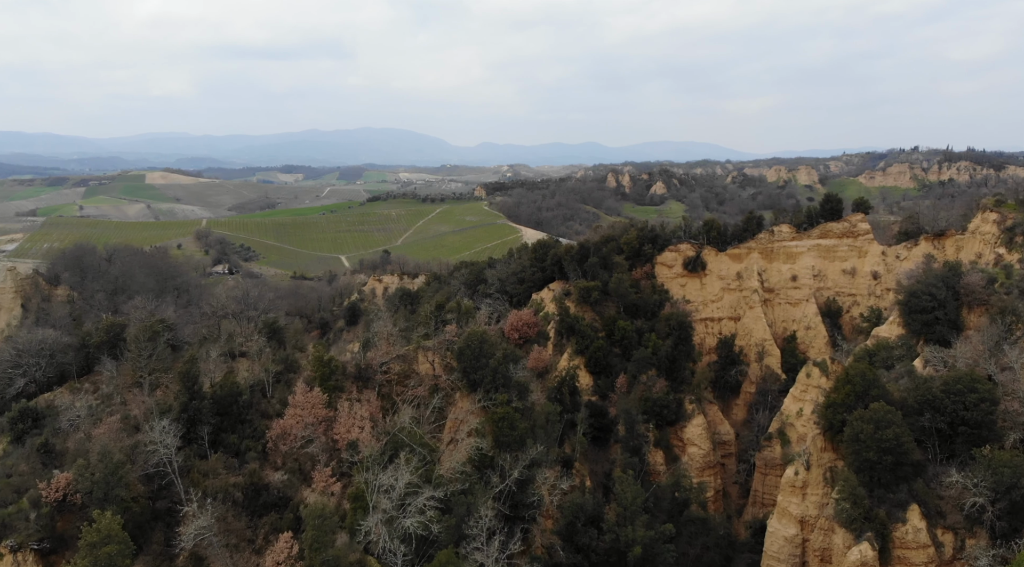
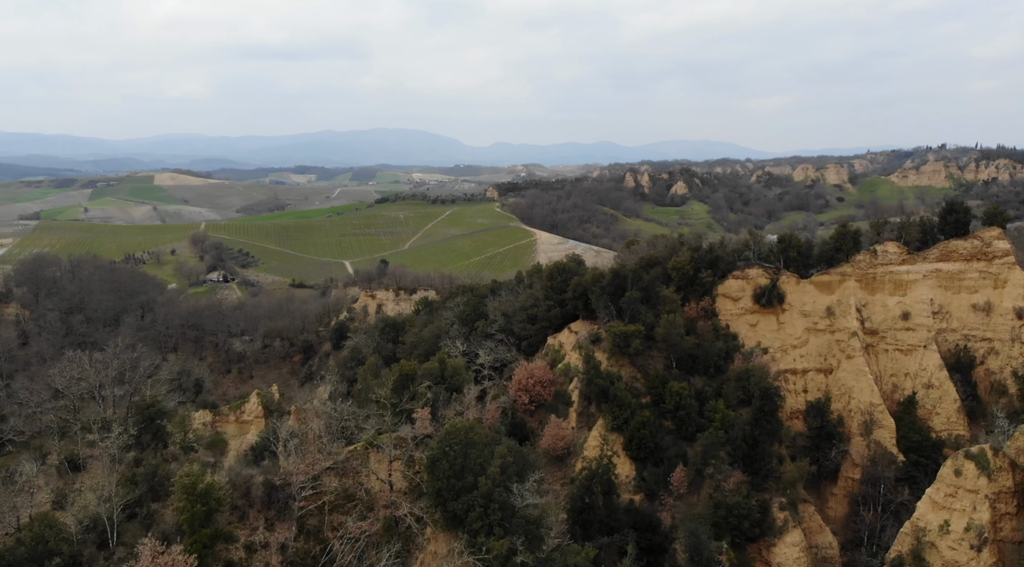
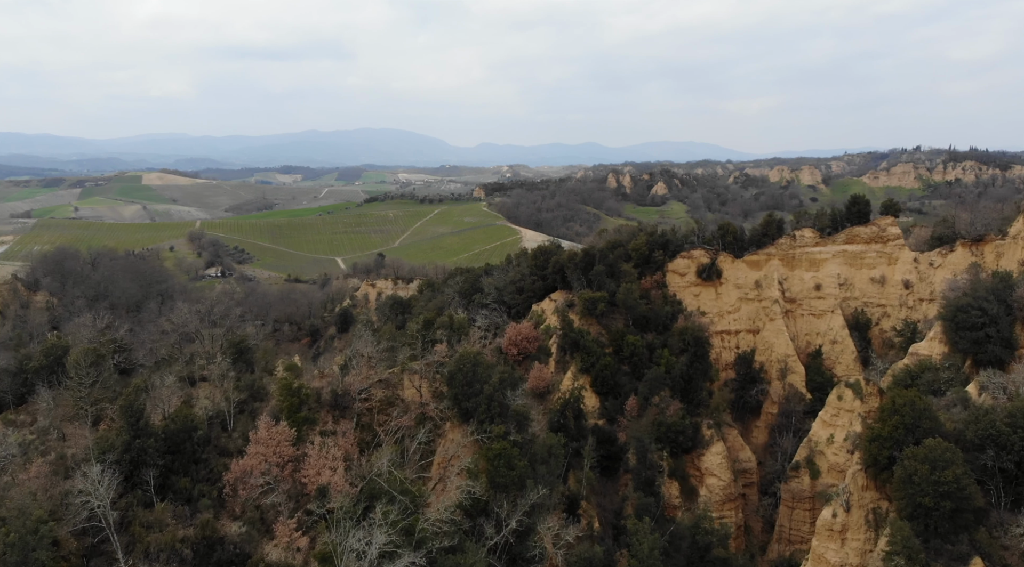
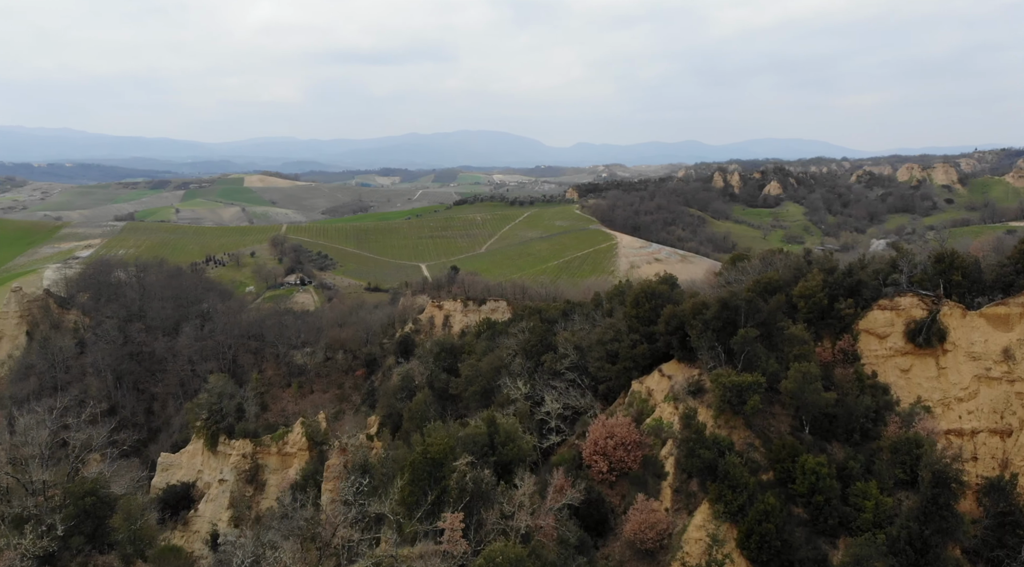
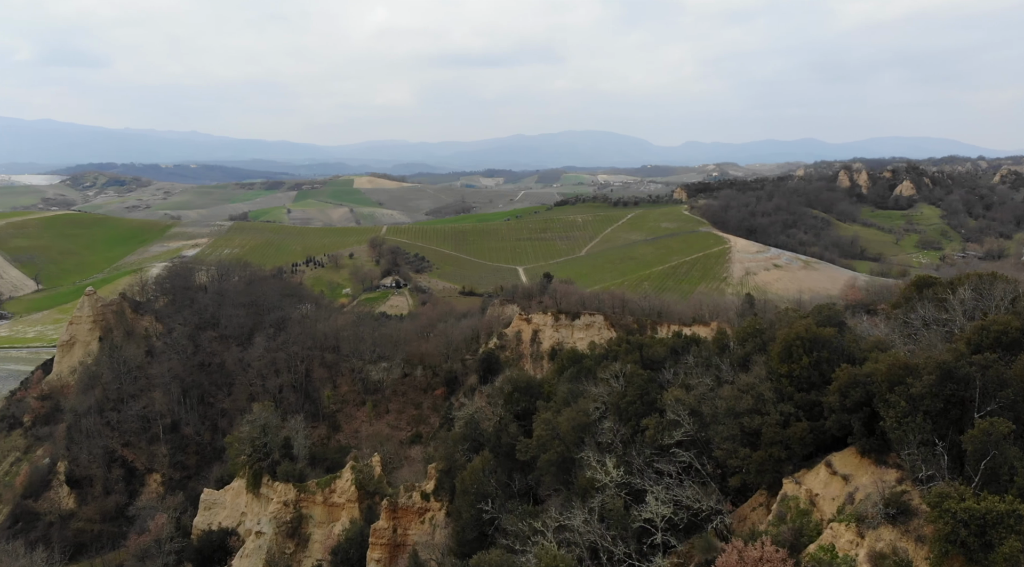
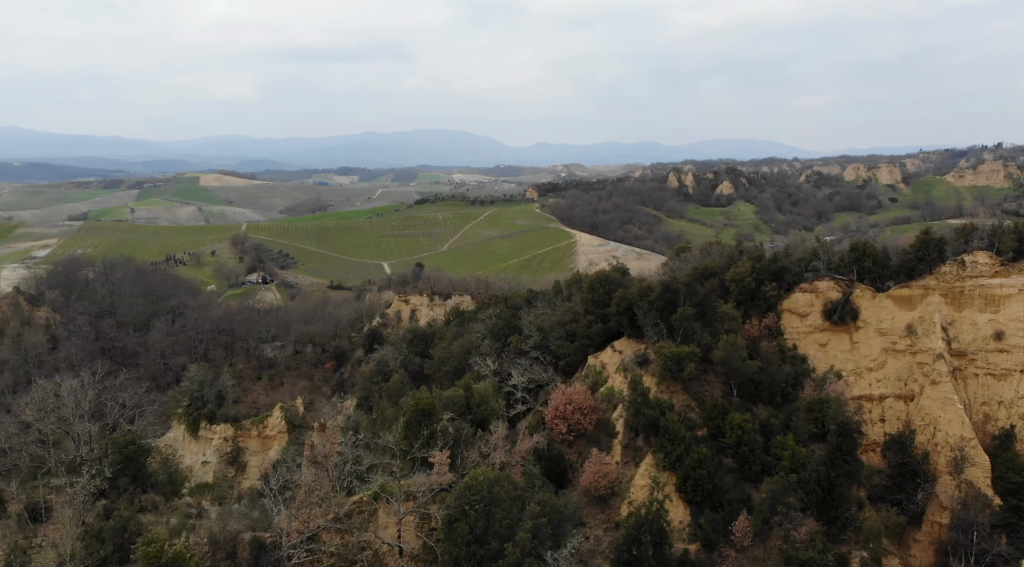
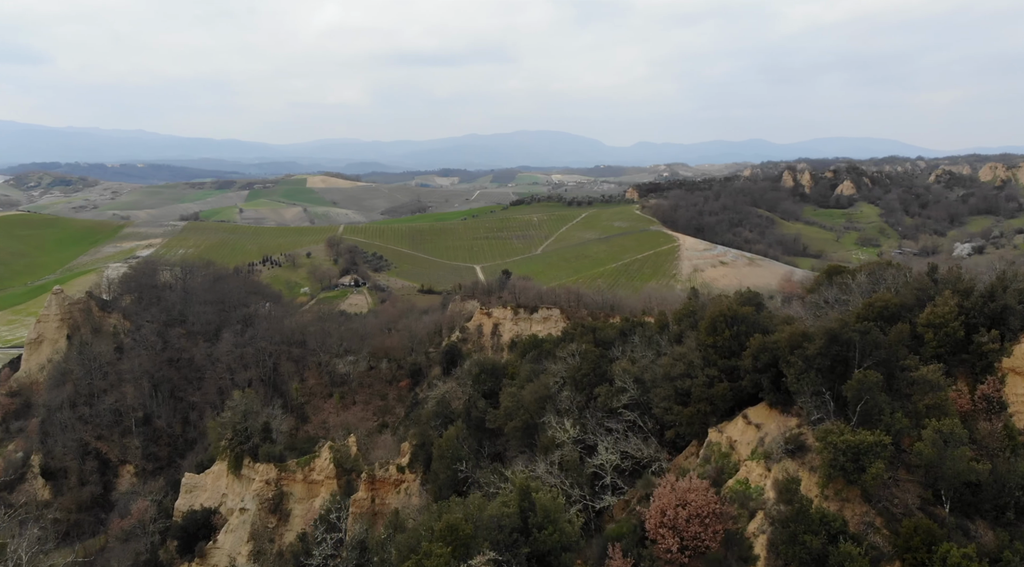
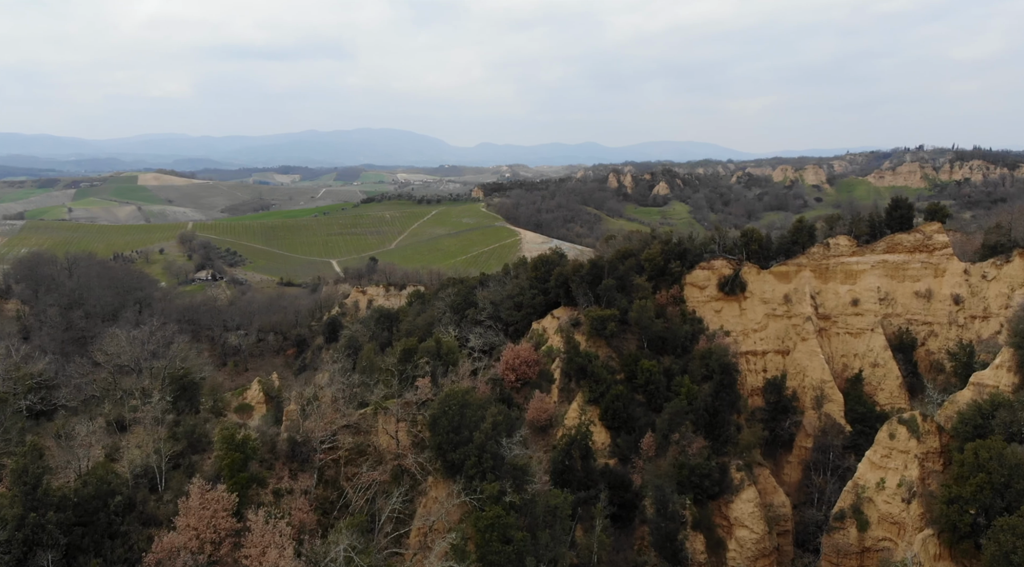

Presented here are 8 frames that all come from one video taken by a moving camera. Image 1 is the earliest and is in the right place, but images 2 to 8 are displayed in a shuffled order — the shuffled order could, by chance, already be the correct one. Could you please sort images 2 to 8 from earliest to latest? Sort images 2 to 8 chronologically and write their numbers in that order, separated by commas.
3, 8, 2, 6, 4, 7, 5
